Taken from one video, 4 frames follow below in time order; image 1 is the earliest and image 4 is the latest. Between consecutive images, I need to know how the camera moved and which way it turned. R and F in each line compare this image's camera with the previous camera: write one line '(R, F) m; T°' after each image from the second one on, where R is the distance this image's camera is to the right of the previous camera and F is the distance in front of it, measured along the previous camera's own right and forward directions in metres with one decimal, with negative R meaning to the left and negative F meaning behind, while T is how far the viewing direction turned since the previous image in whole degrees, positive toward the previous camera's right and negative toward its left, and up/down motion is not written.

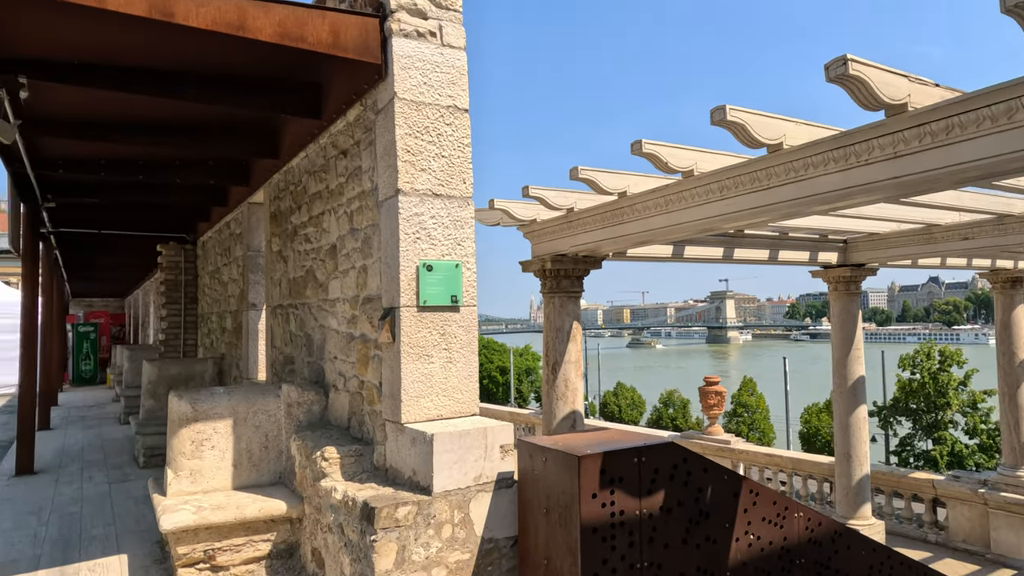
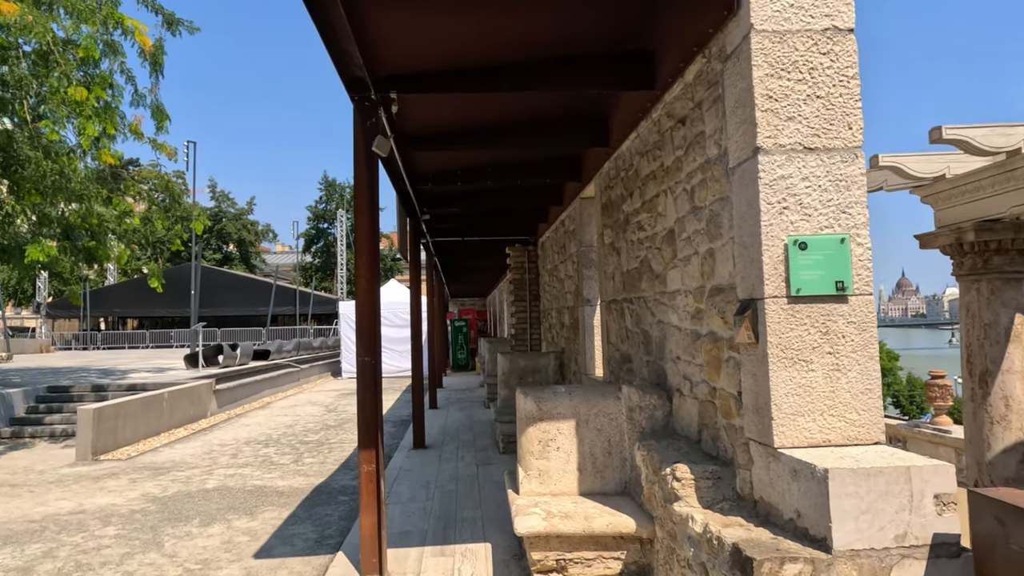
(-0.4, +0.7) m; -33°
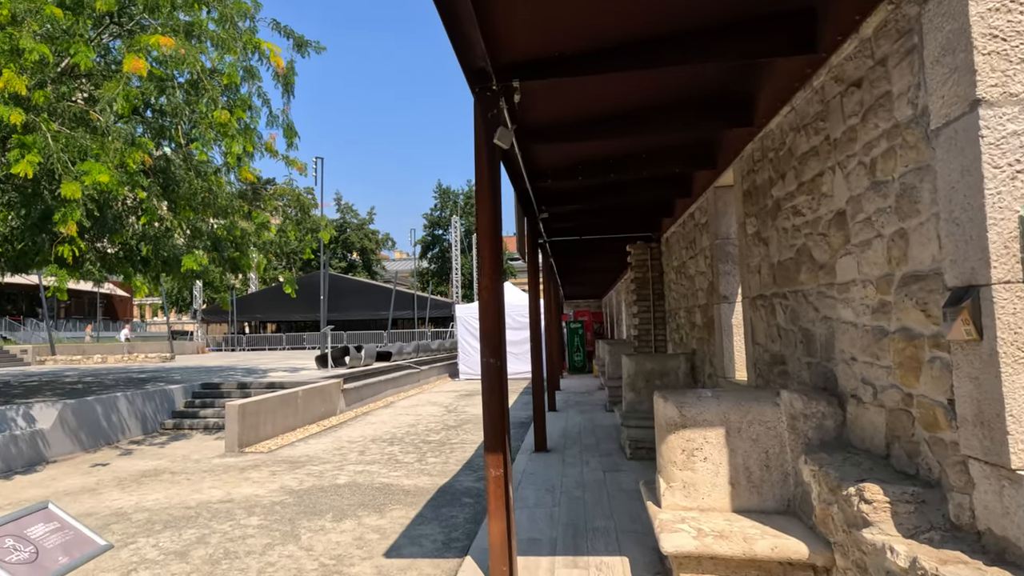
(-0.2, +0.3) m; -11°
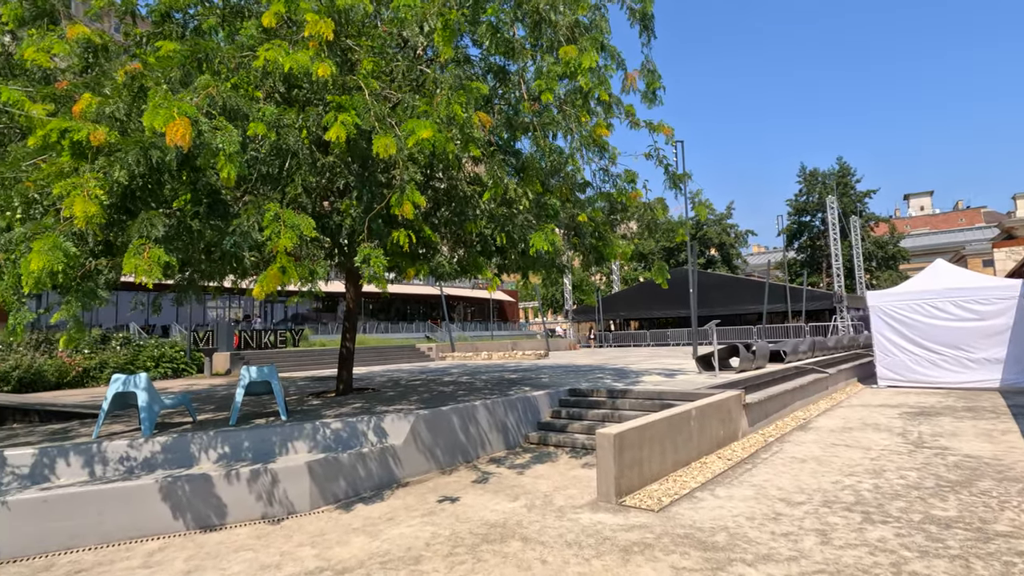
(-1.1, +2.3) m; -38°
